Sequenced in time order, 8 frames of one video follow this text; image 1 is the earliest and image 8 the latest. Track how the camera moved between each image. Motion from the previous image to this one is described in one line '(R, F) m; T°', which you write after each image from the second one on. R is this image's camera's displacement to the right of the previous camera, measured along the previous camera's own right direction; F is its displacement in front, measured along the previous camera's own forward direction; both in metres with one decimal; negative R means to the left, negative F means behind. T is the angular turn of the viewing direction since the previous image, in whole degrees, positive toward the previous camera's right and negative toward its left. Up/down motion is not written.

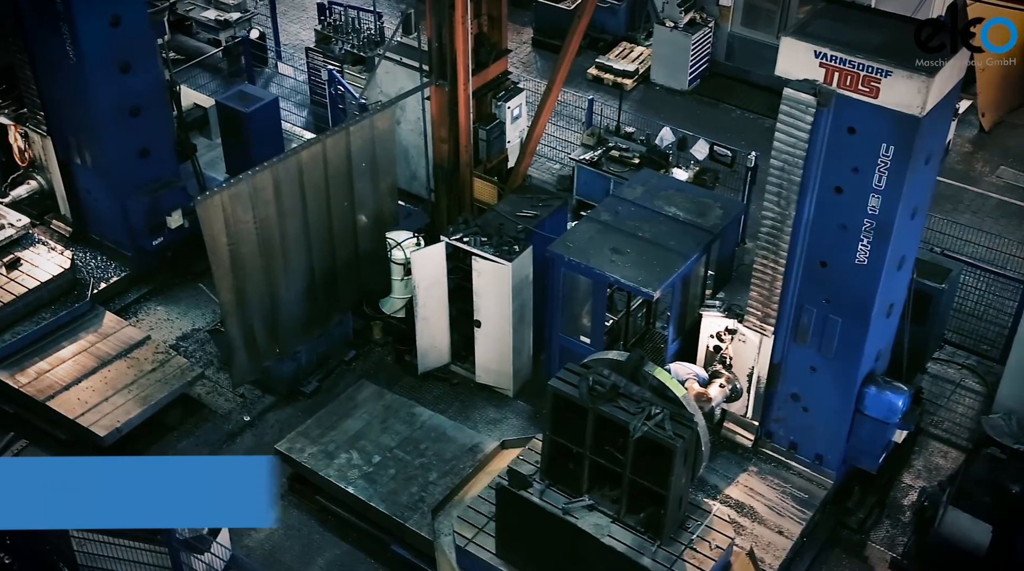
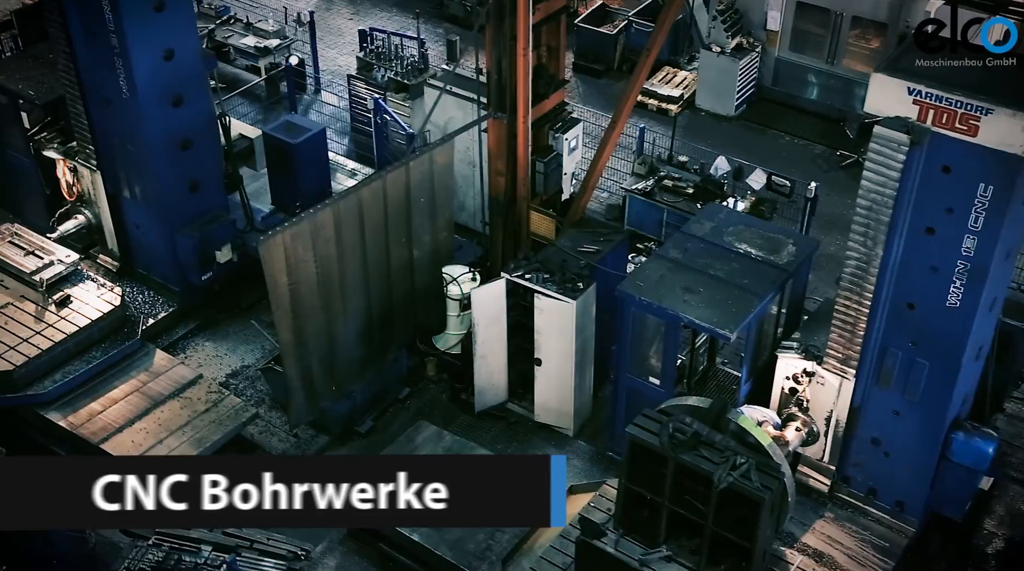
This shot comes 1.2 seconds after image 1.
(-0.4, +0.3) m; -1°
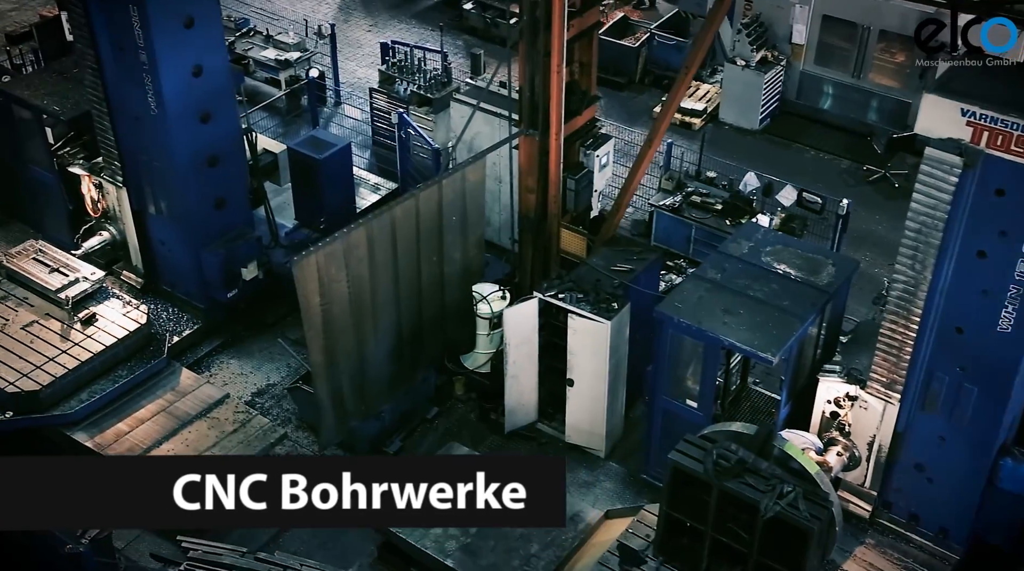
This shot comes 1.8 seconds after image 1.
(-0.2, +0.1) m; 0°
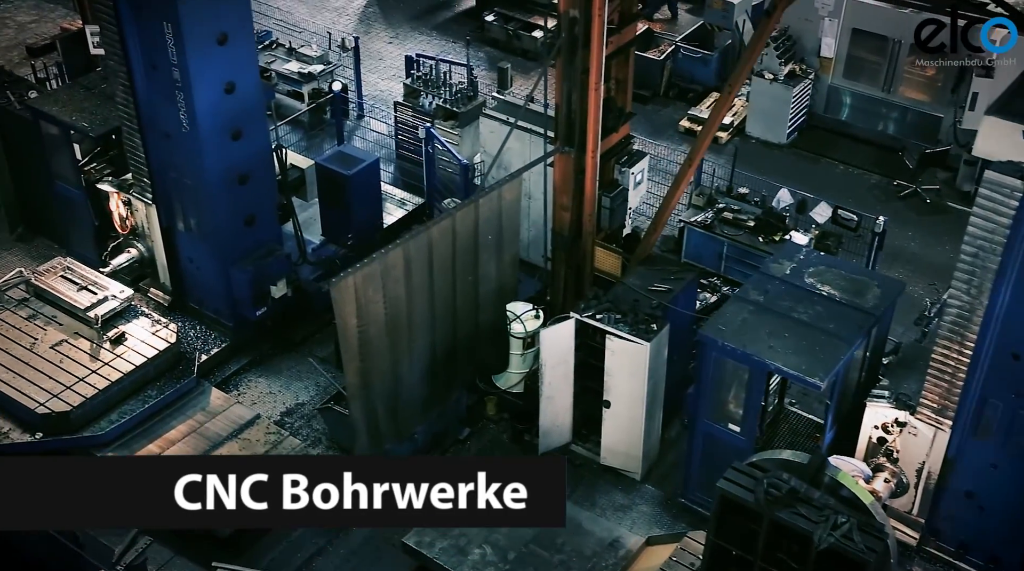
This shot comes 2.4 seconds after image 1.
(-0.2, +0.1) m; 0°
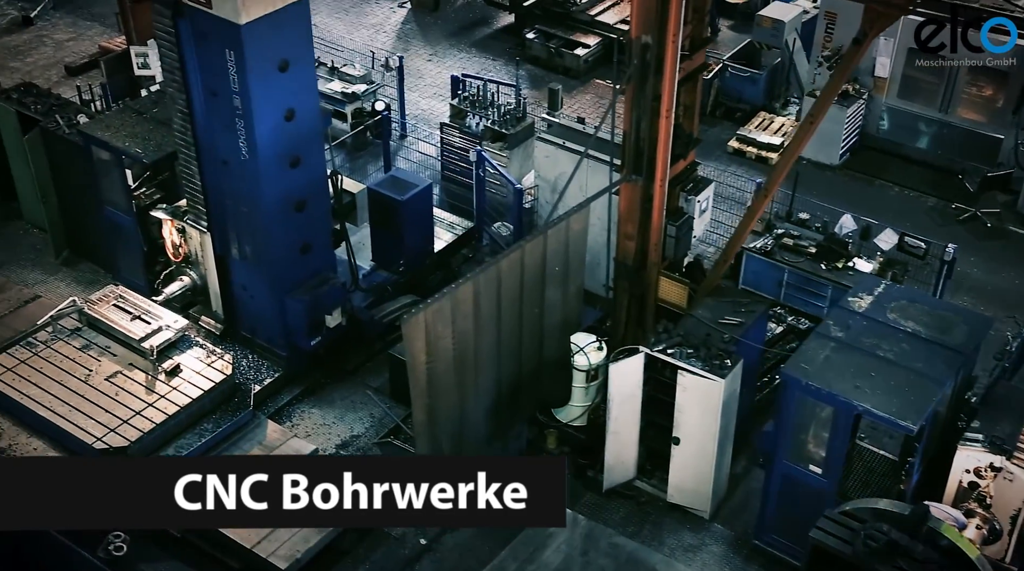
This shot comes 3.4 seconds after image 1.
(-0.4, +0.3) m; -1°
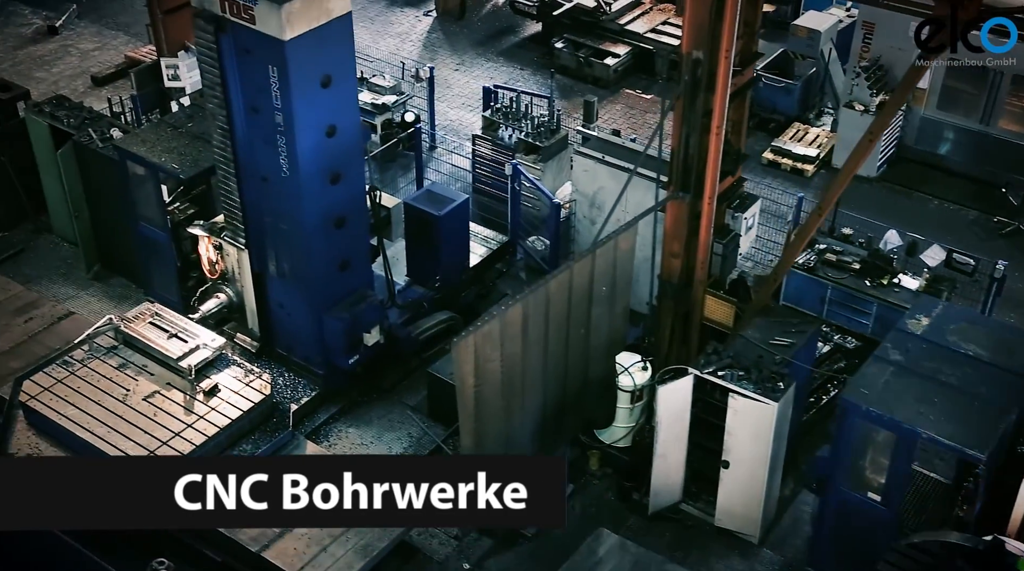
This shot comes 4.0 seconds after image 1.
(-0.3, +0.2) m; -1°
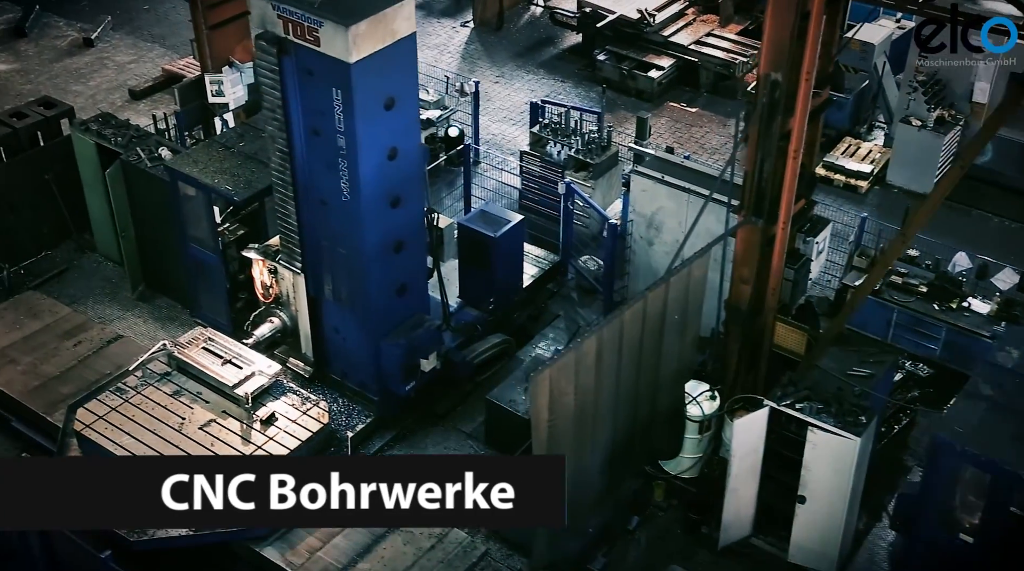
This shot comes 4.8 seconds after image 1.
(-0.4, +0.3) m; -1°
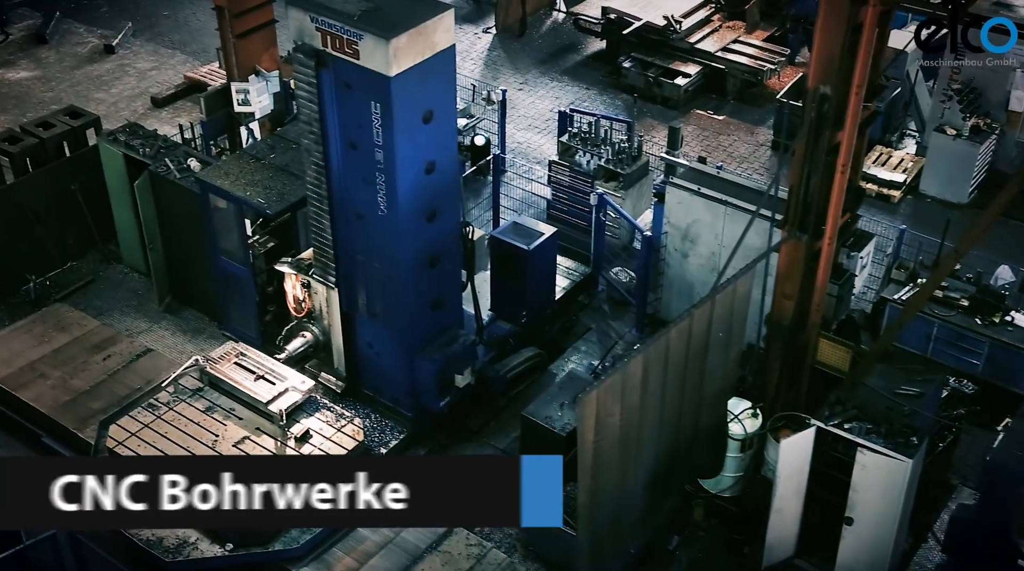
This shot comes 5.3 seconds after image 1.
(-0.2, +0.2) m; -1°
